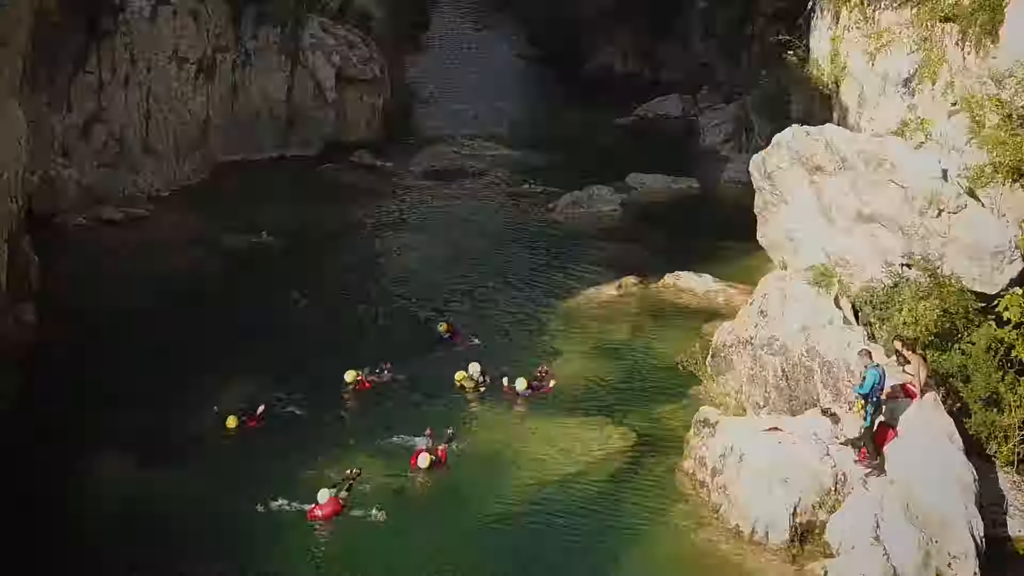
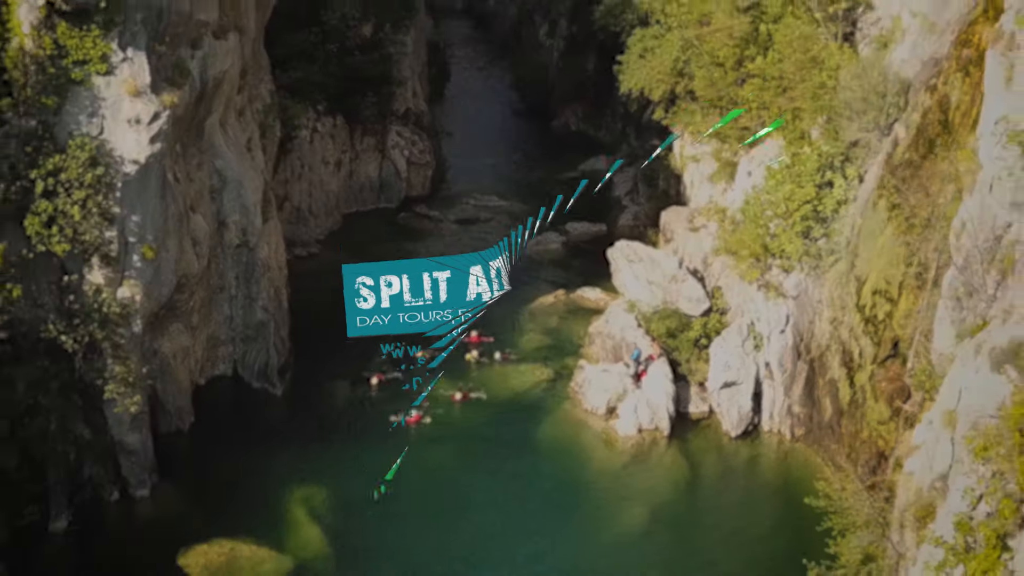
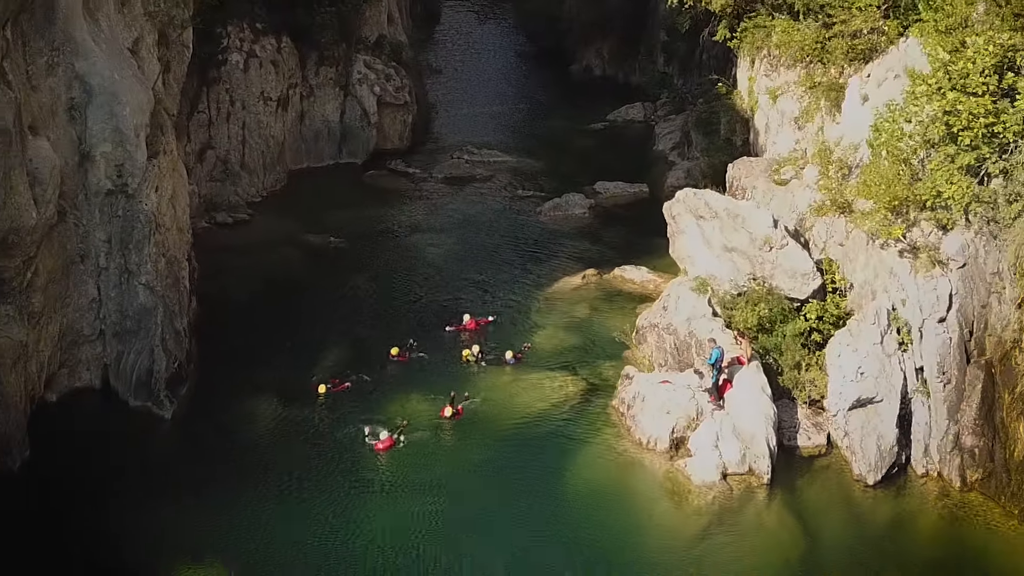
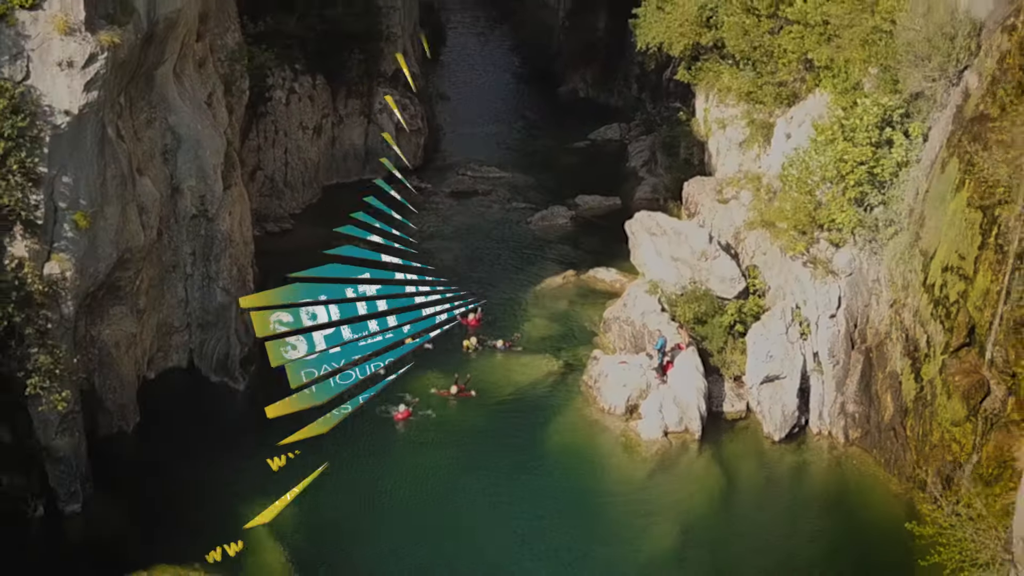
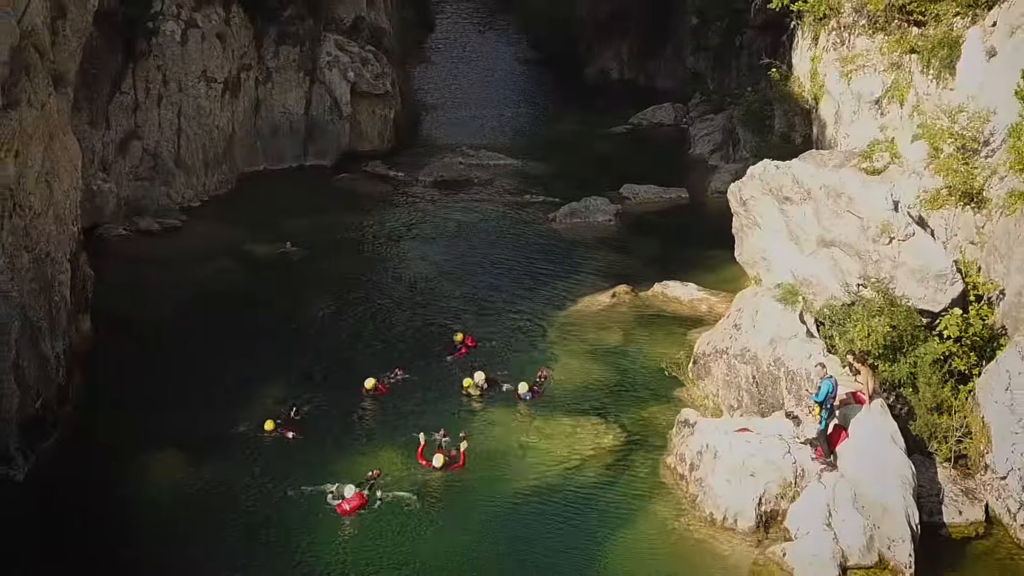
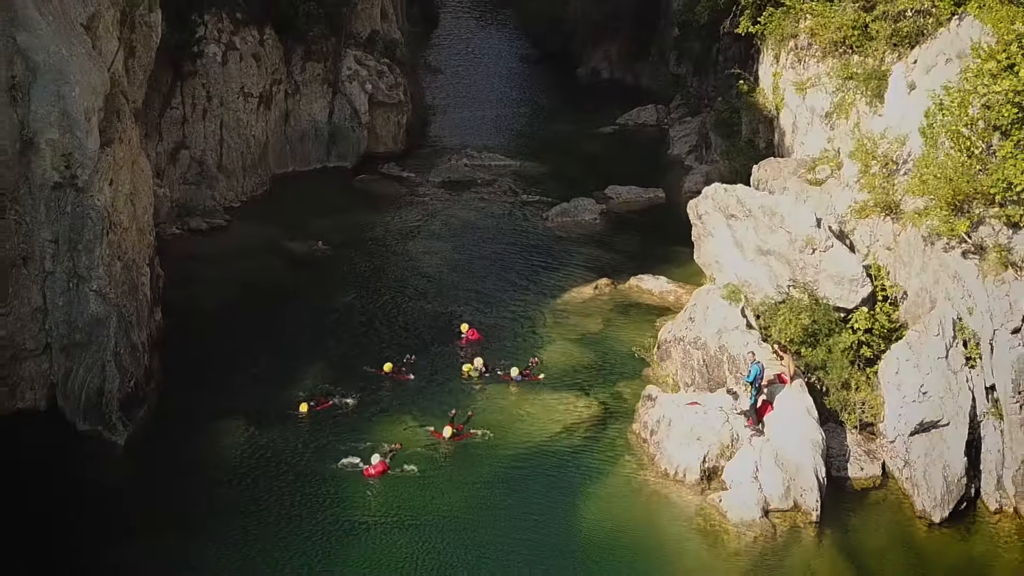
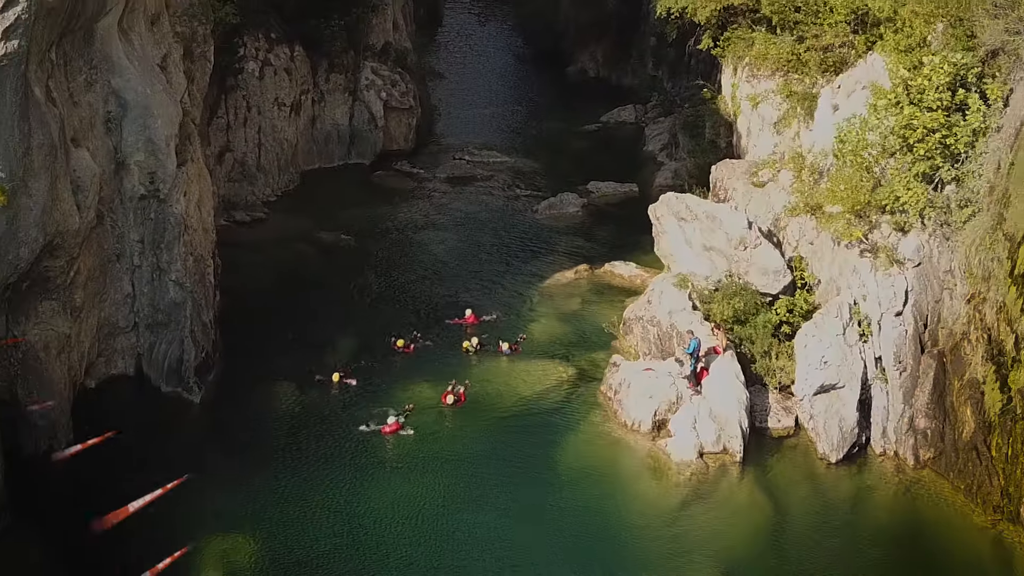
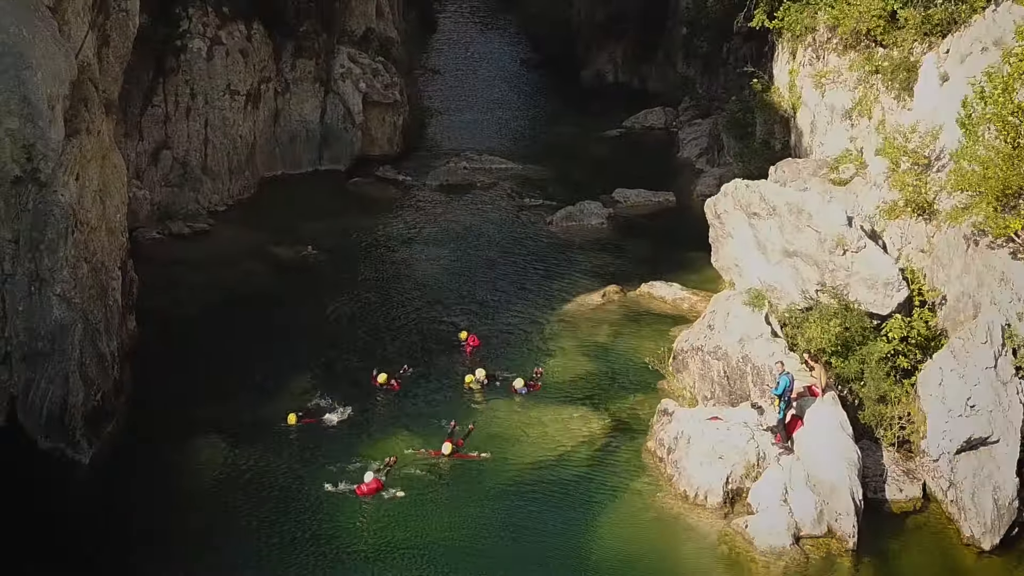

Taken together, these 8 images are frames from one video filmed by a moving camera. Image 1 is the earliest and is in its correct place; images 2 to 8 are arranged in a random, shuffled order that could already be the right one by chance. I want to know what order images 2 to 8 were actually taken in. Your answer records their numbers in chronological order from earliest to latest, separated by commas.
5, 8, 6, 3, 7, 4, 2
